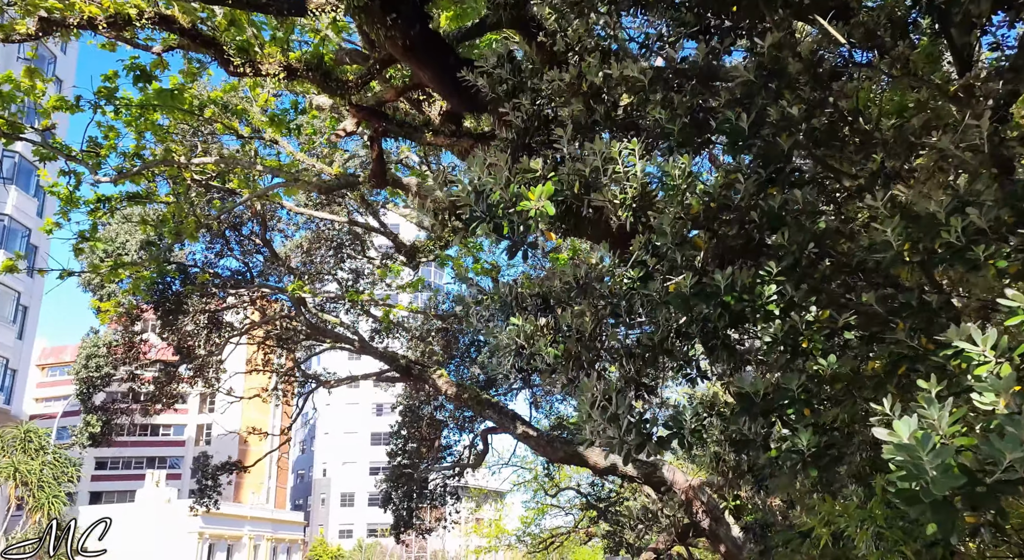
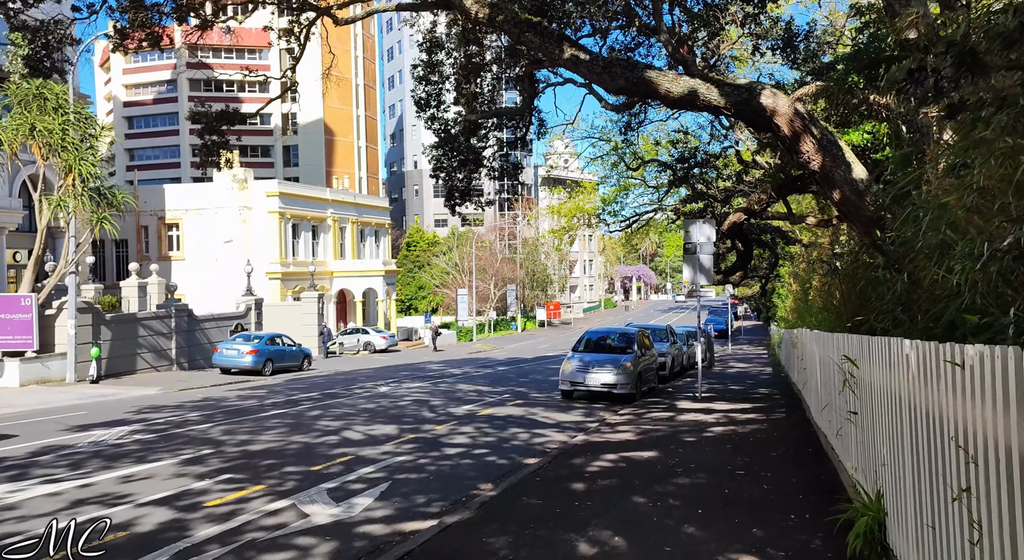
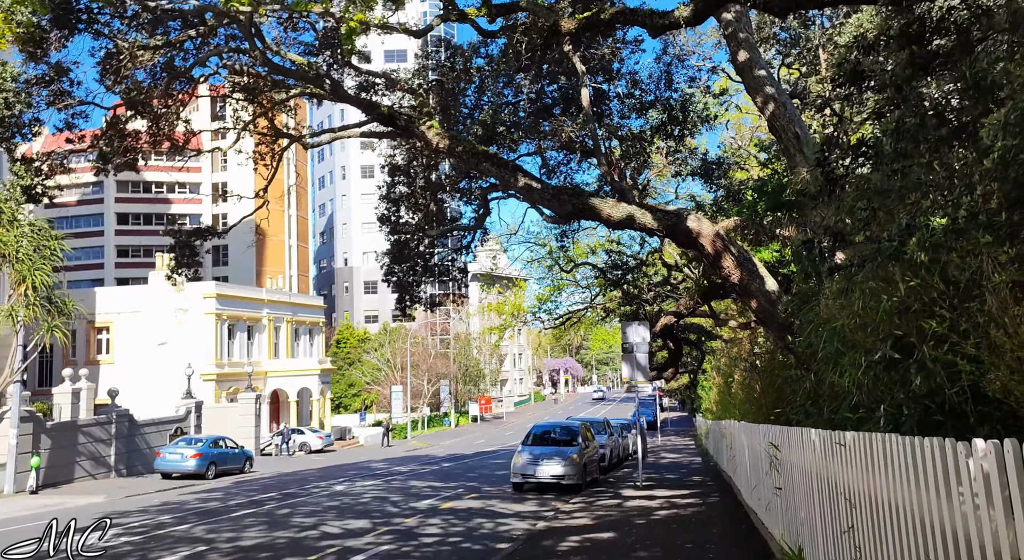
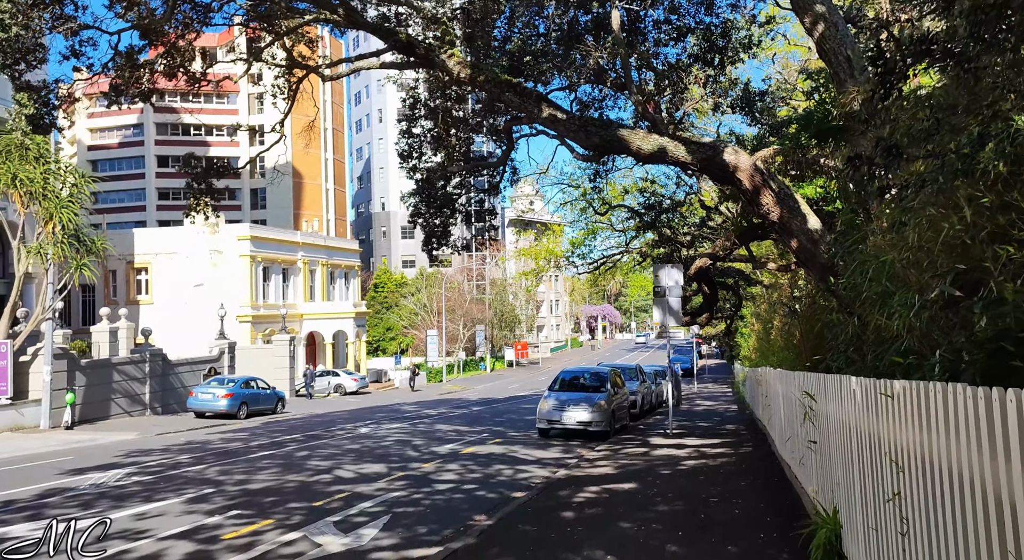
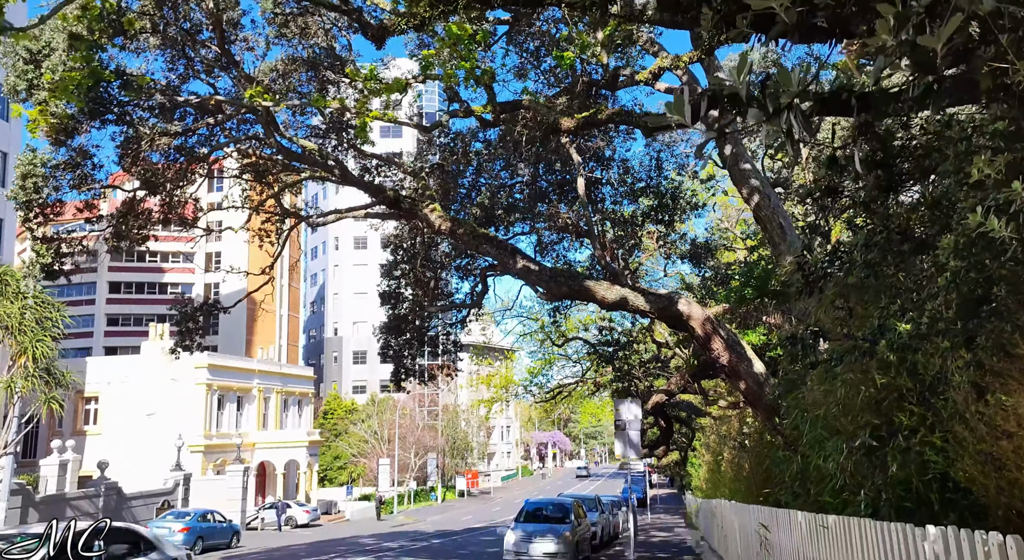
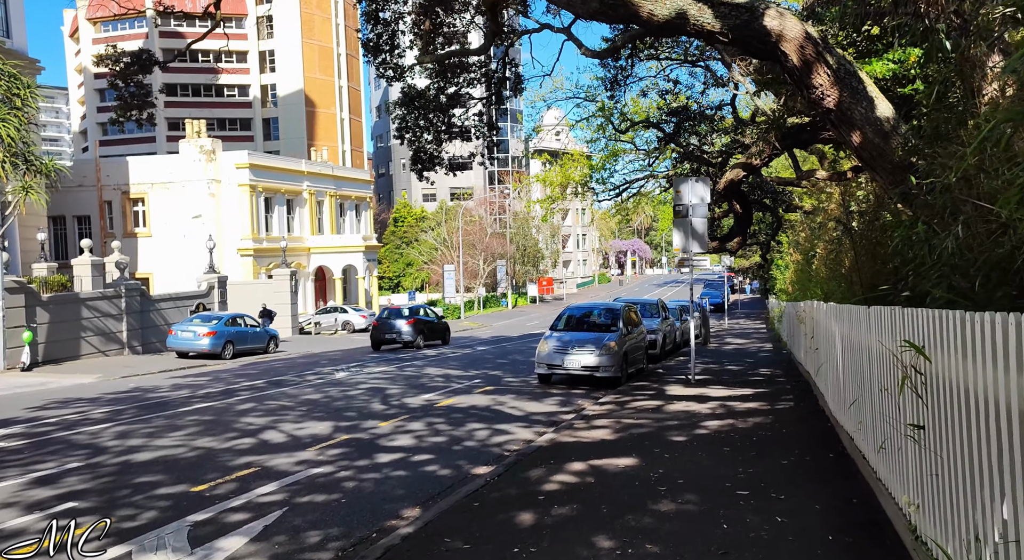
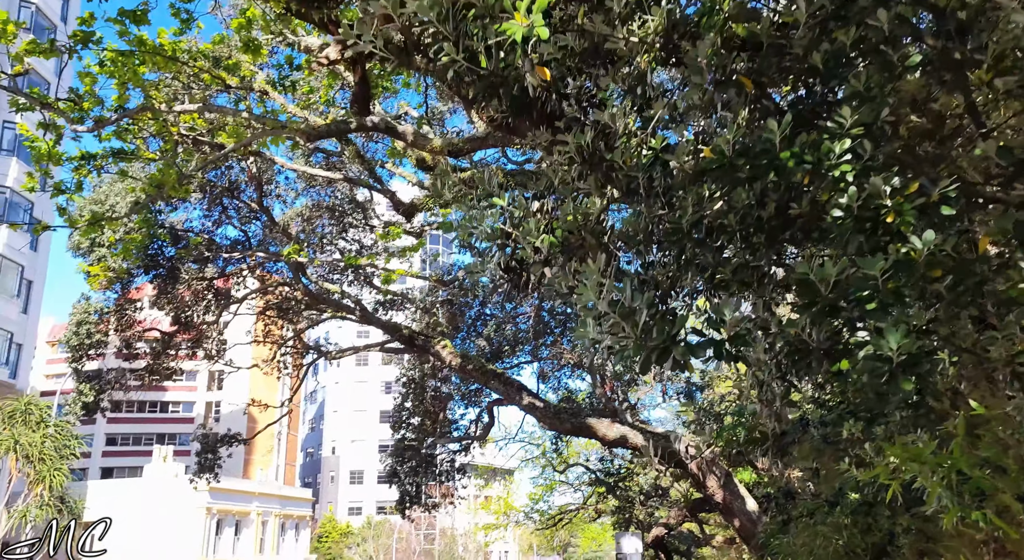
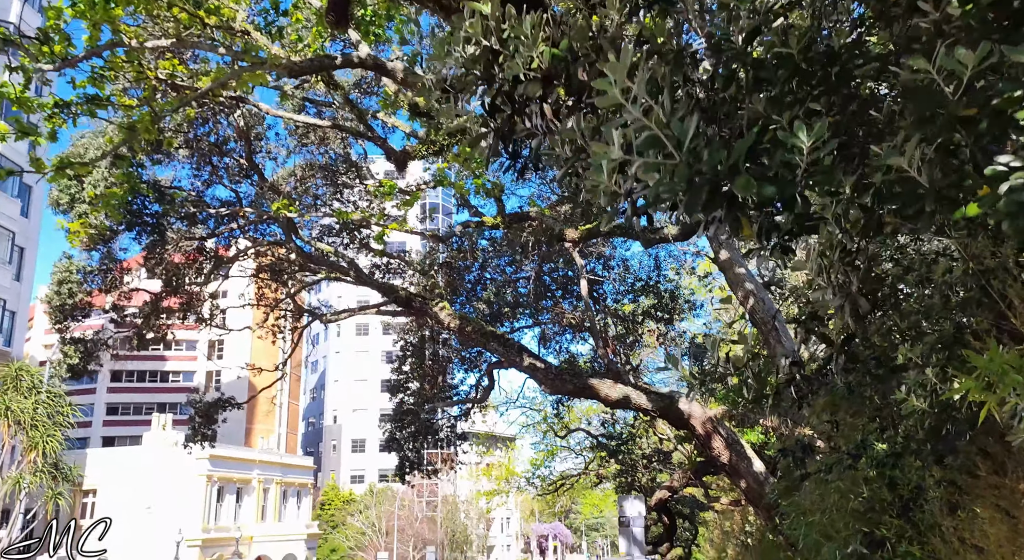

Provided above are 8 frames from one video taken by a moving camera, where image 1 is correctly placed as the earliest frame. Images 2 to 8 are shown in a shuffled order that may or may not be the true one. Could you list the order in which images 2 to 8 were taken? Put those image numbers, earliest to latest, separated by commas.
7, 8, 5, 3, 4, 2, 6
